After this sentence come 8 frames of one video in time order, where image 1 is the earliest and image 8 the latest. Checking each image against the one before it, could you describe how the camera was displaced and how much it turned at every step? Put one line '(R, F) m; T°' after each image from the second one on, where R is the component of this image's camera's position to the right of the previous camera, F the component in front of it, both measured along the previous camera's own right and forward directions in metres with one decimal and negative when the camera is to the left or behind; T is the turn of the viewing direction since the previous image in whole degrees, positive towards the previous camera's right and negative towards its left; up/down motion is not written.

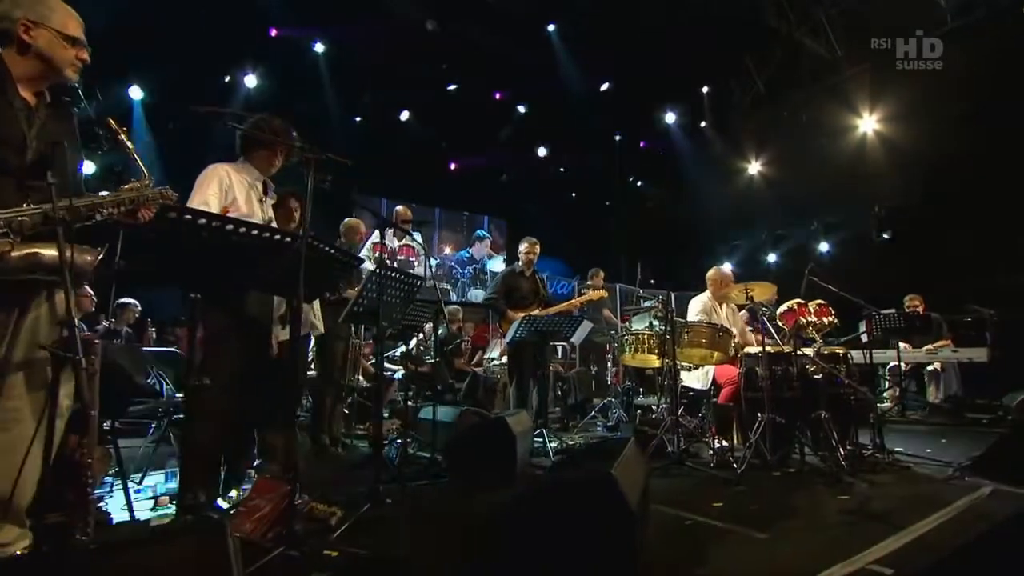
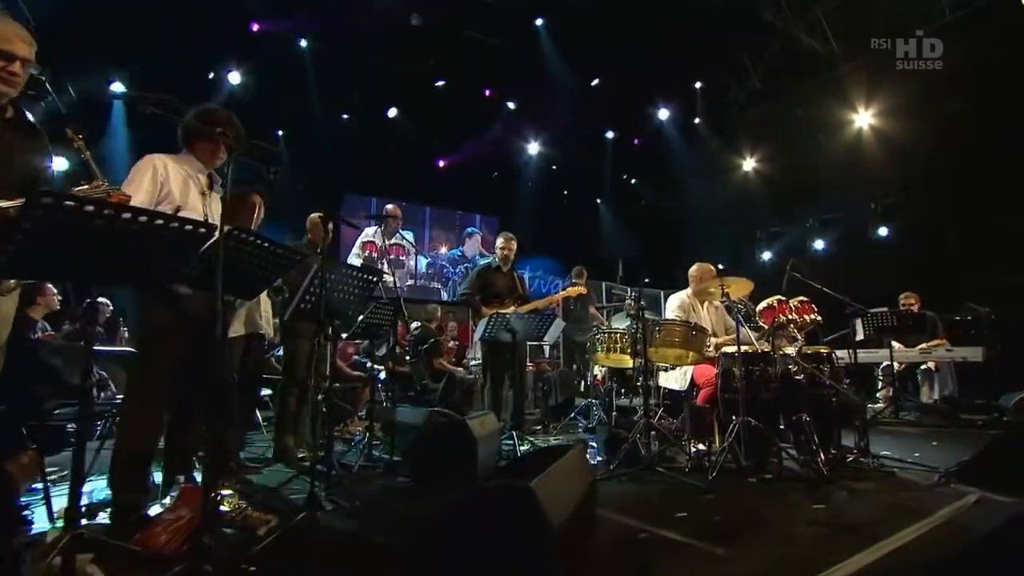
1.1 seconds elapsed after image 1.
(+0.3, +0.2) m; -1°
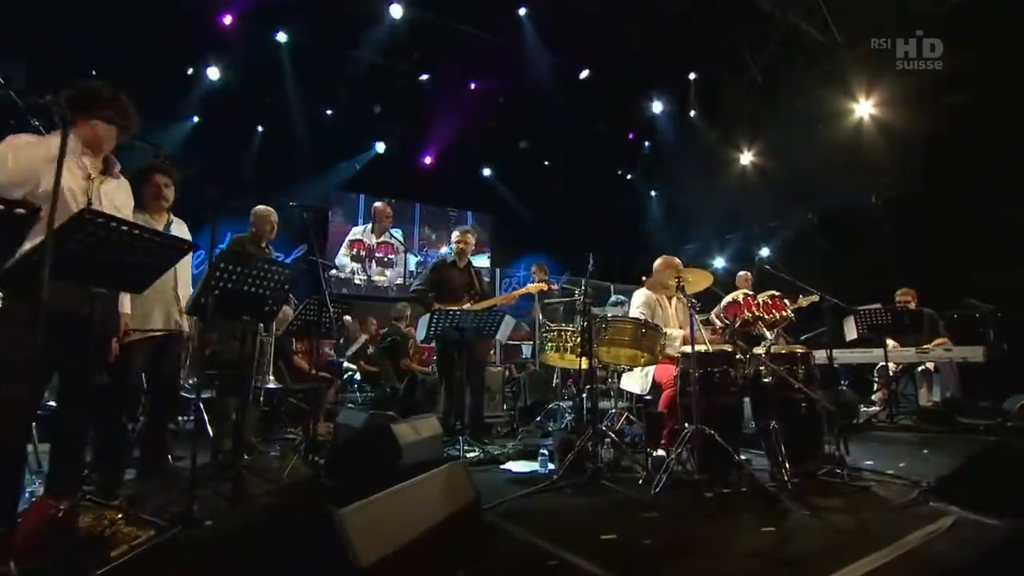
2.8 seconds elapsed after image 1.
(+0.5, +0.4) m; -2°
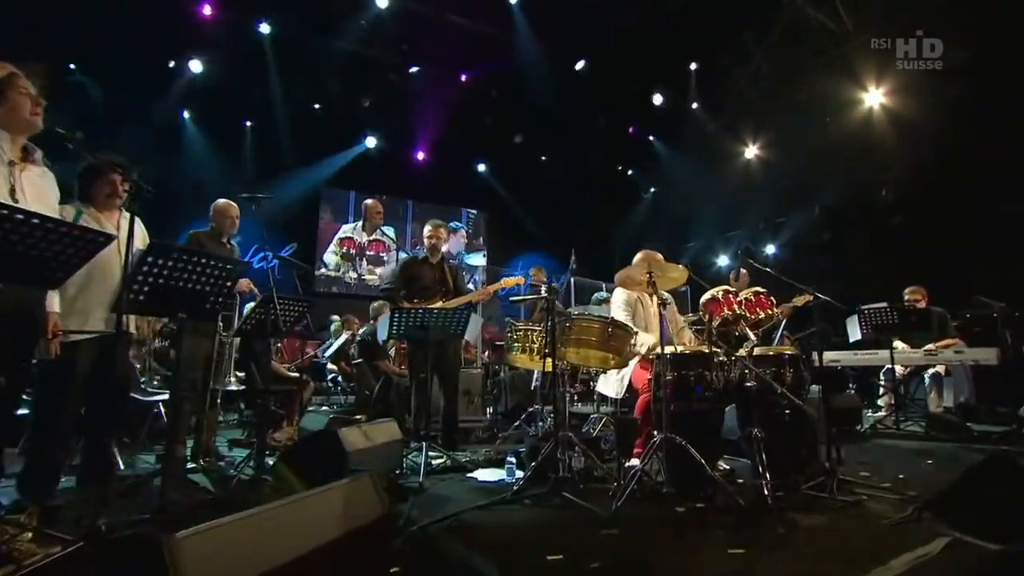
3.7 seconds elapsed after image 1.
(+0.4, +0.3) m; -2°
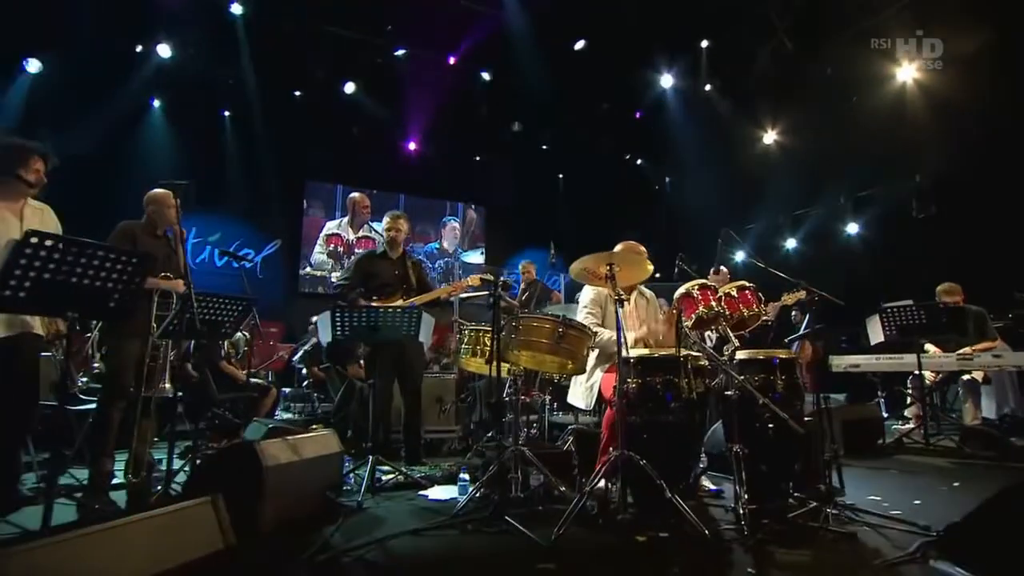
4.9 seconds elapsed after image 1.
(+0.6, +0.6) m; -4°
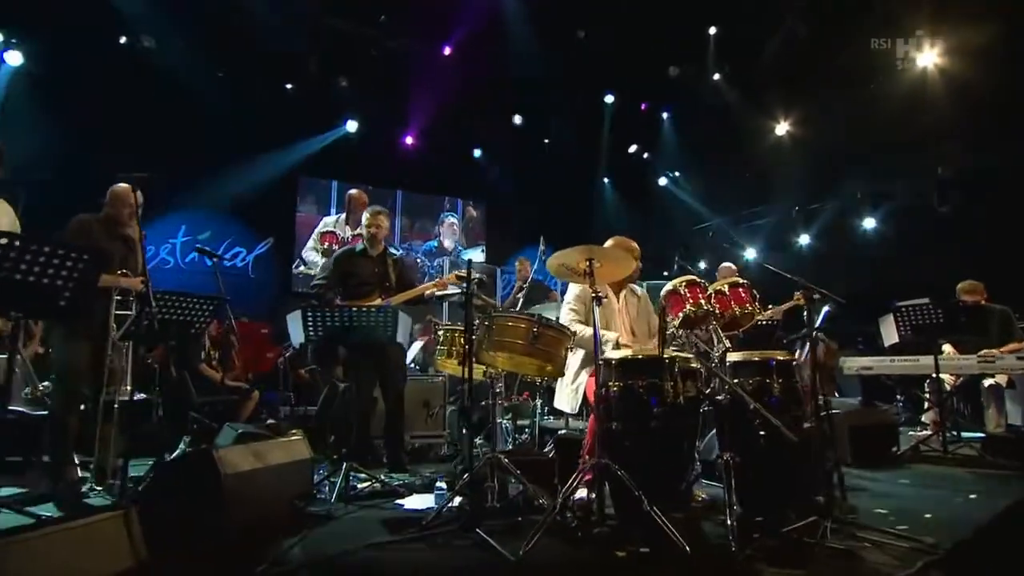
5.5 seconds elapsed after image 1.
(+0.3, +0.3) m; -2°
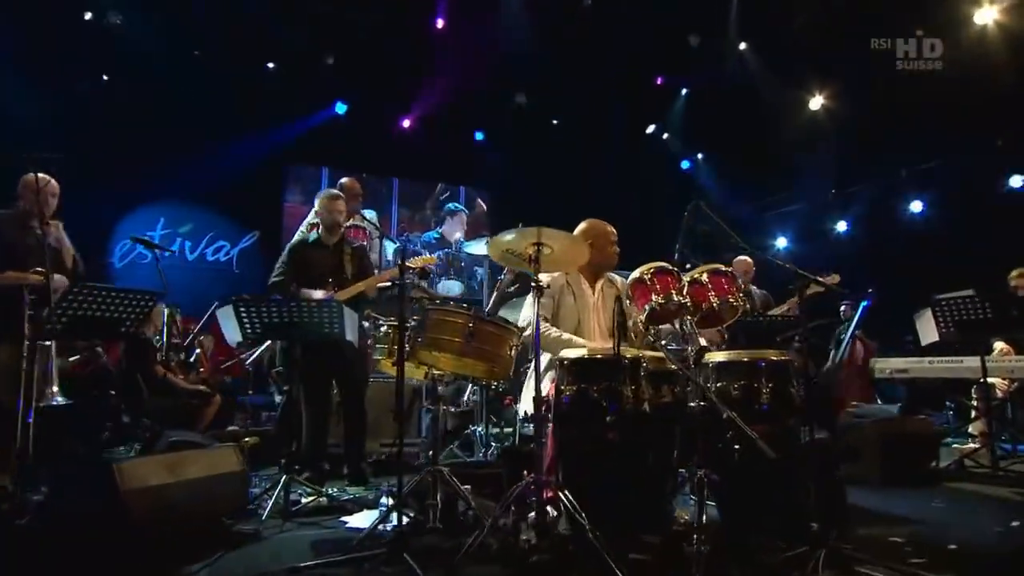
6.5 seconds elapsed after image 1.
(+0.5, +0.6) m; -5°
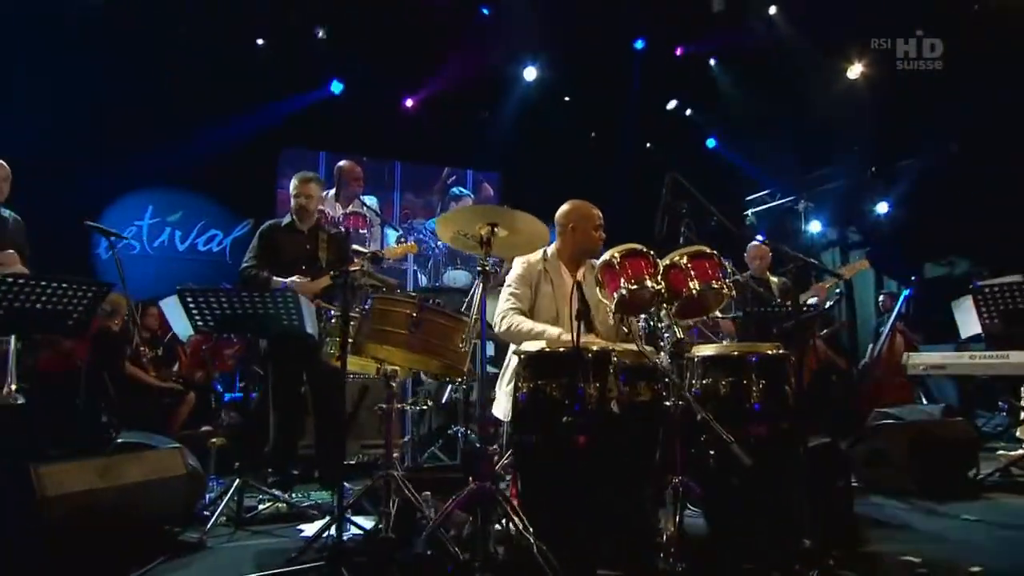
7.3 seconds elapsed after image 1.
(+0.4, +0.4) m; -4°
